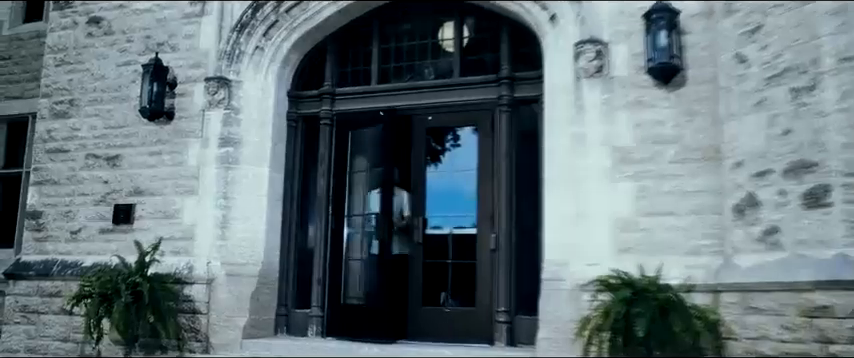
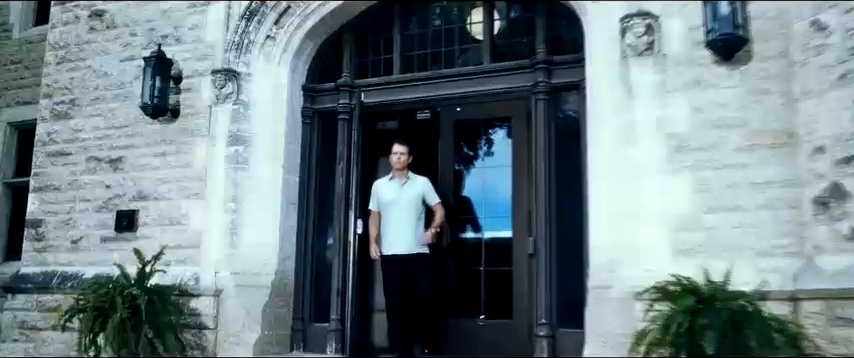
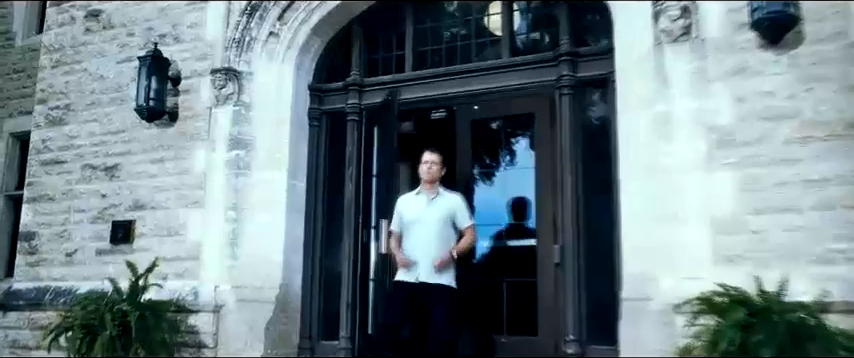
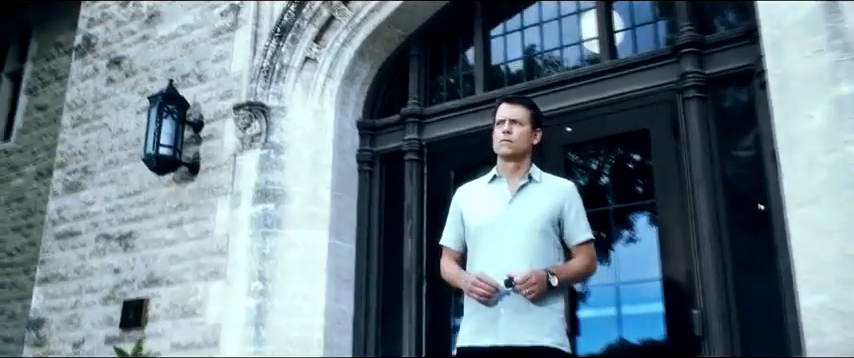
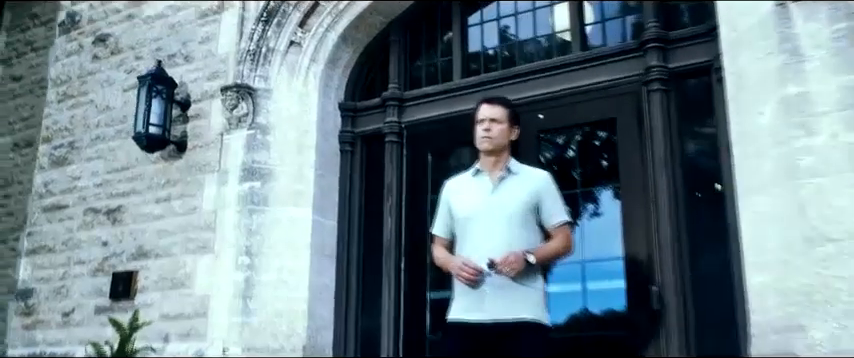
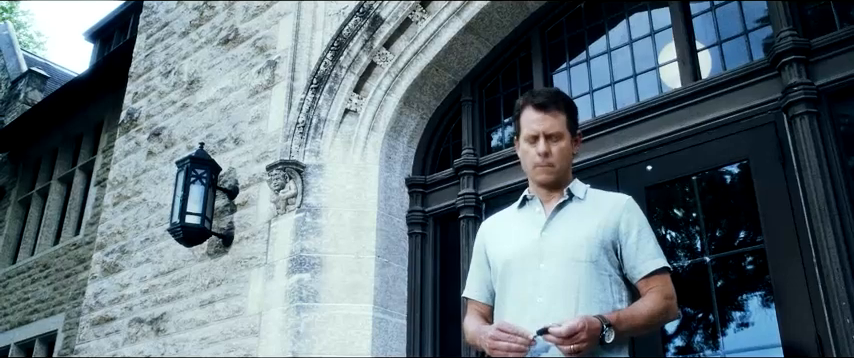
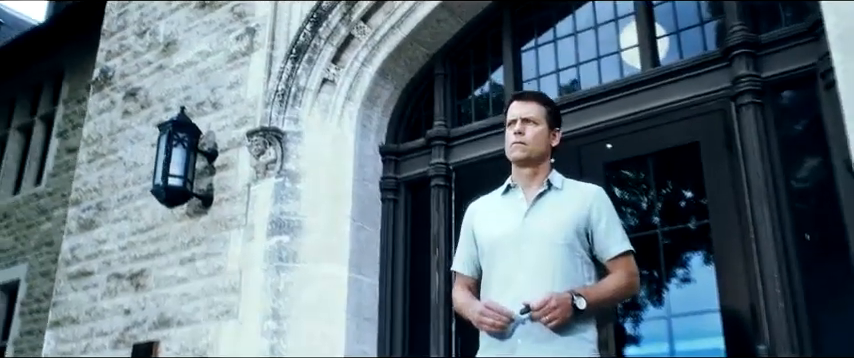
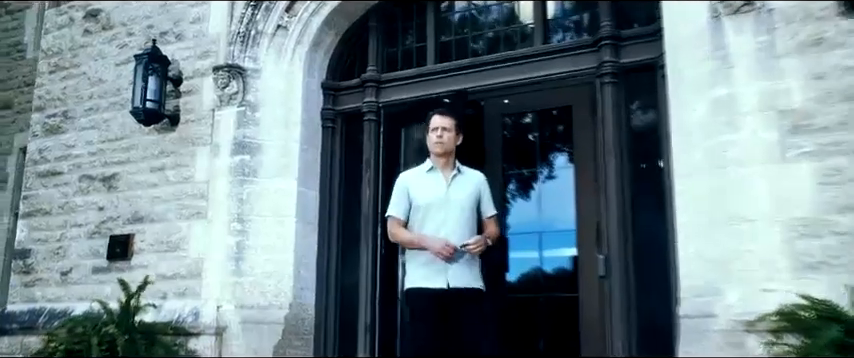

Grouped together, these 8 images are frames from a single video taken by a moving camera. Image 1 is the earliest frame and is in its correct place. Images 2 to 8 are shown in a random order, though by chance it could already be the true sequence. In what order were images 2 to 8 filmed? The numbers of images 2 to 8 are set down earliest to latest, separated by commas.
2, 3, 8, 5, 4, 7, 6
